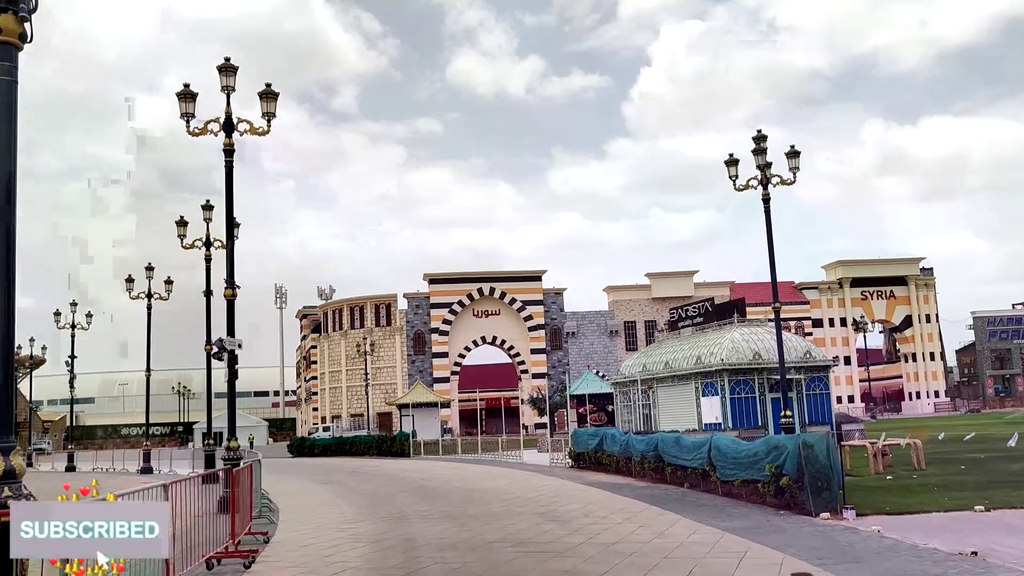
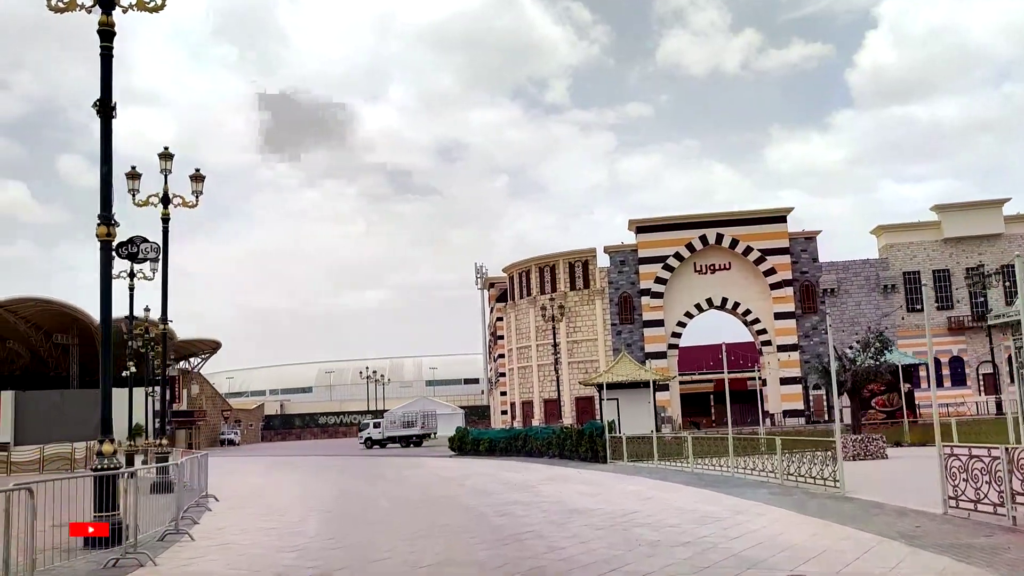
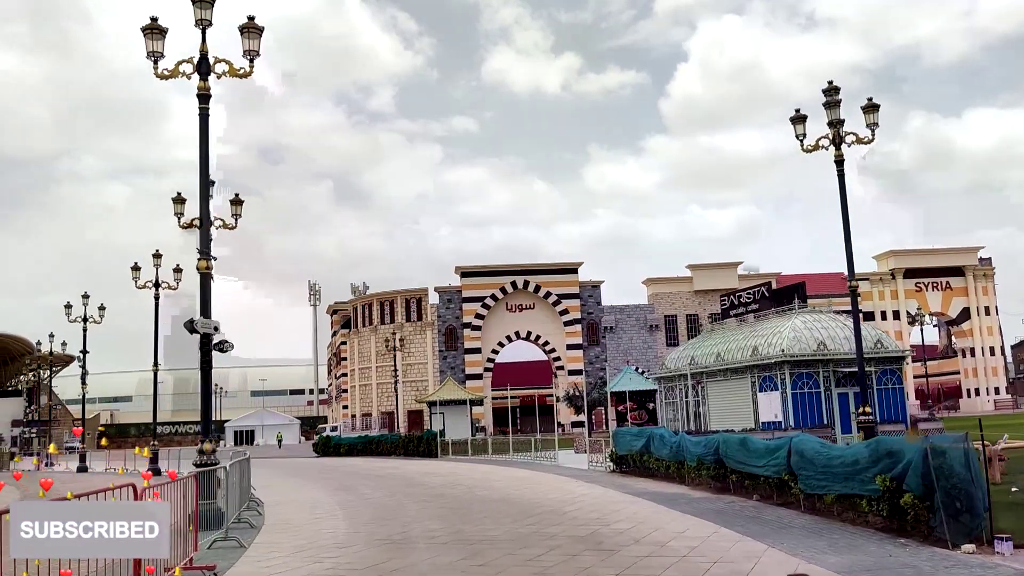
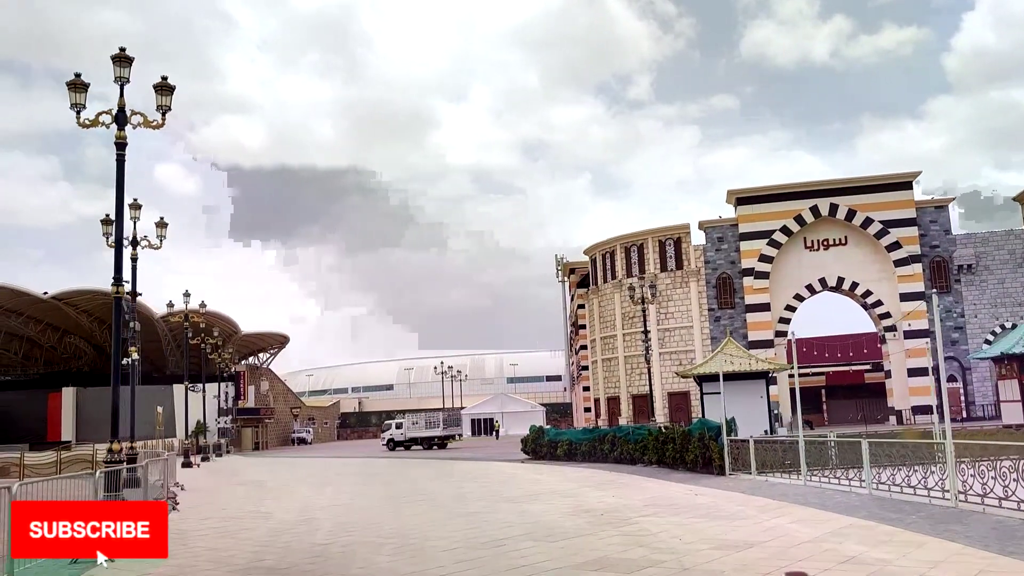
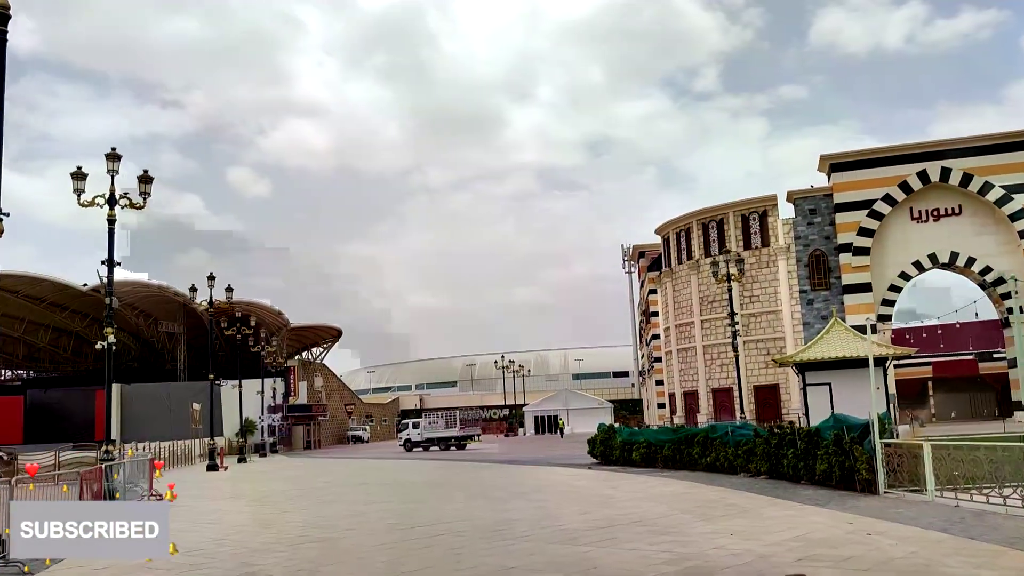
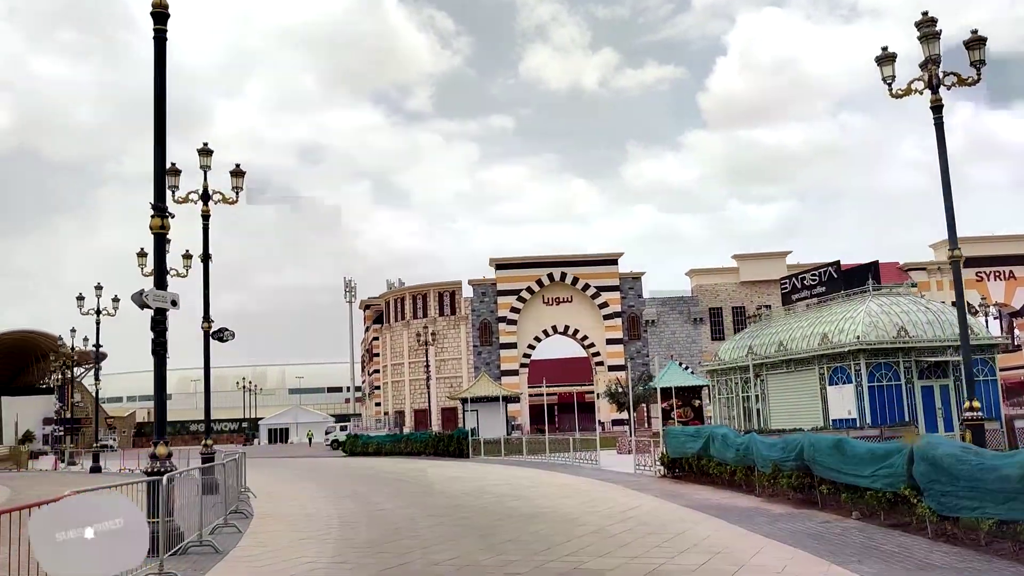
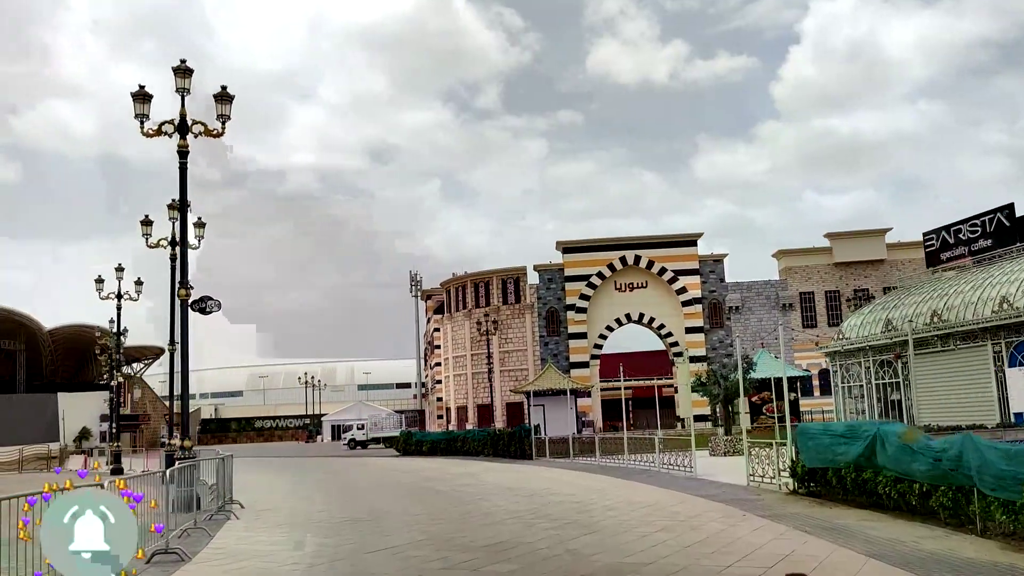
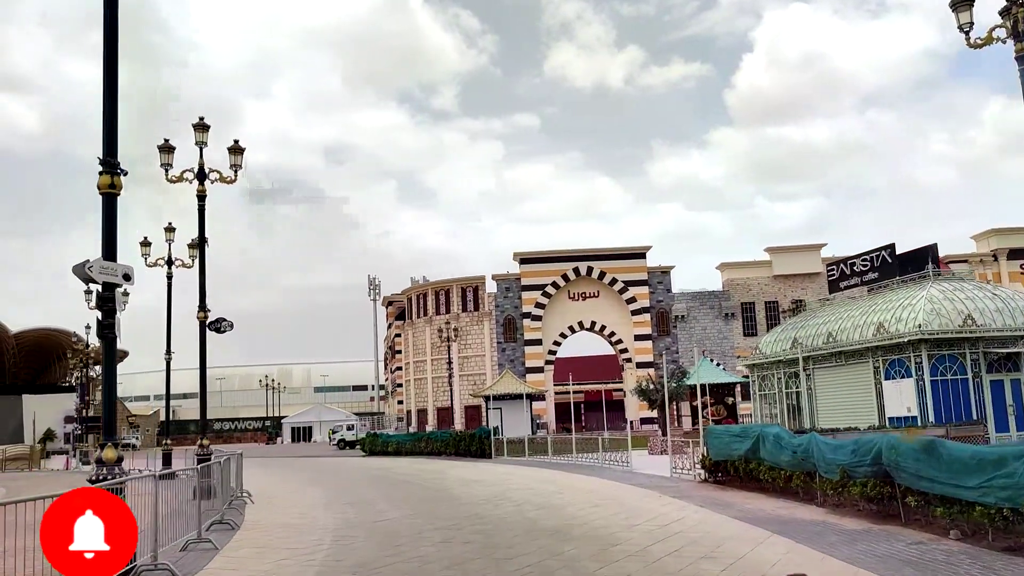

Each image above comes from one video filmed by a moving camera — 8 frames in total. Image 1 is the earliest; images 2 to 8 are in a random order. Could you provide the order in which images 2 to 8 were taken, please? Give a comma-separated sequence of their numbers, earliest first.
3, 6, 8, 7, 2, 4, 5
